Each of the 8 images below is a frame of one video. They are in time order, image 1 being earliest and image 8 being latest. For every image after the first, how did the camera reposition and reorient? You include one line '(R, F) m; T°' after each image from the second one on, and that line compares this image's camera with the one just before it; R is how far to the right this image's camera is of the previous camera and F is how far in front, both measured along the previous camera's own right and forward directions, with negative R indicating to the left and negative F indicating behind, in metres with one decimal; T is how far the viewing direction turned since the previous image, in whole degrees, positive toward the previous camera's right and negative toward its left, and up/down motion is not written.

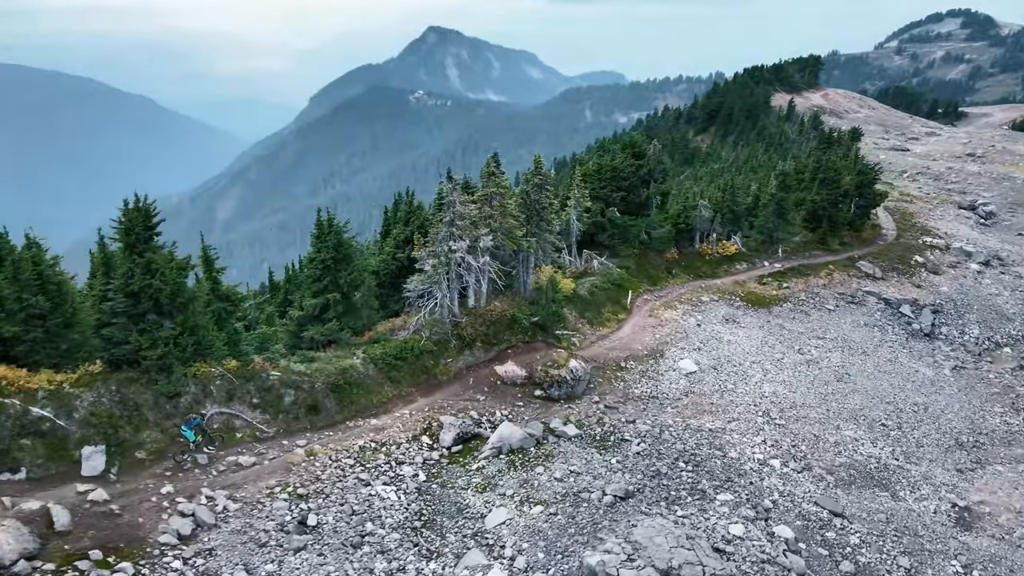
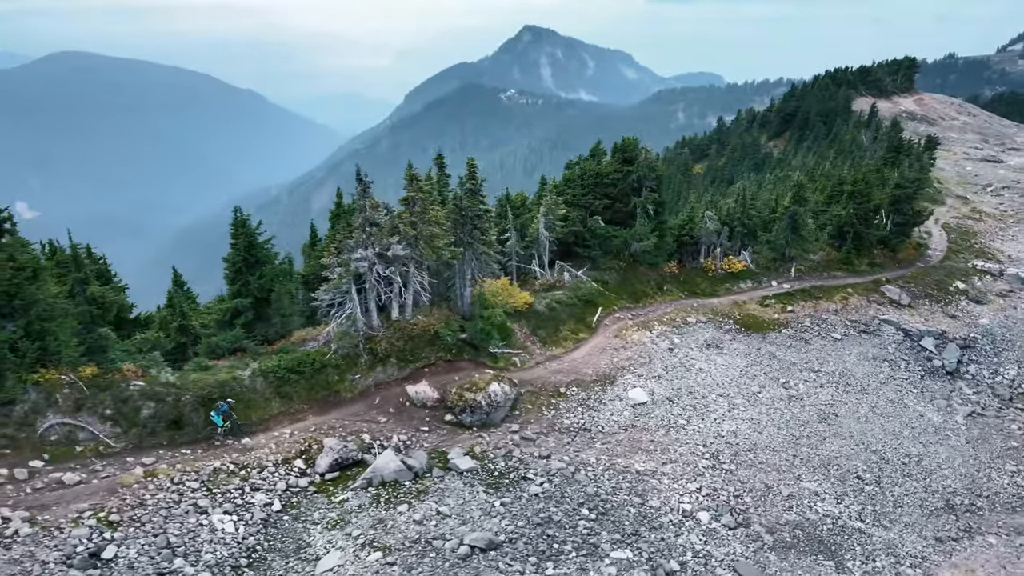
(+7.2, +3.3) m; -6°
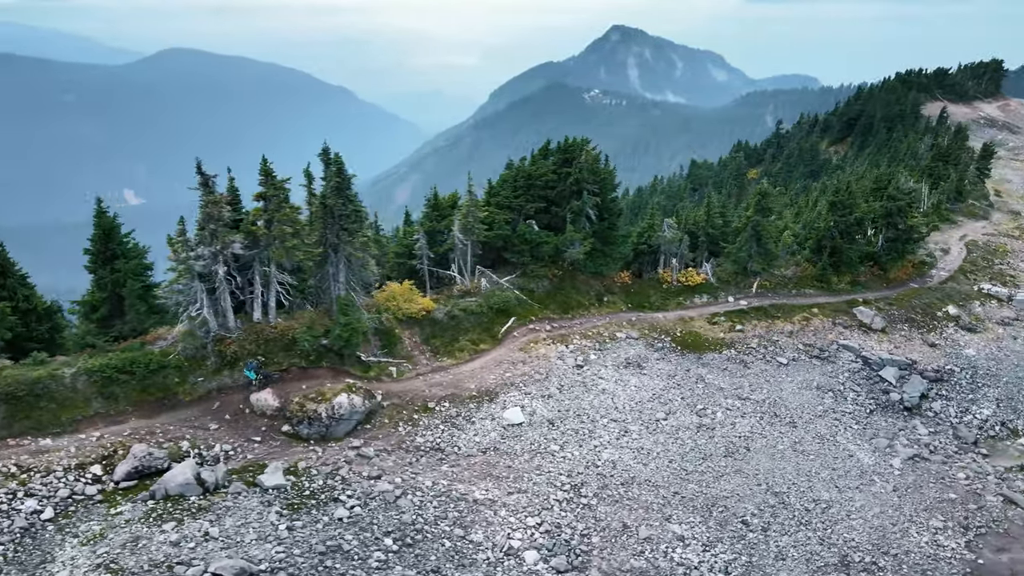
(+9.3, +2.8) m; -6°
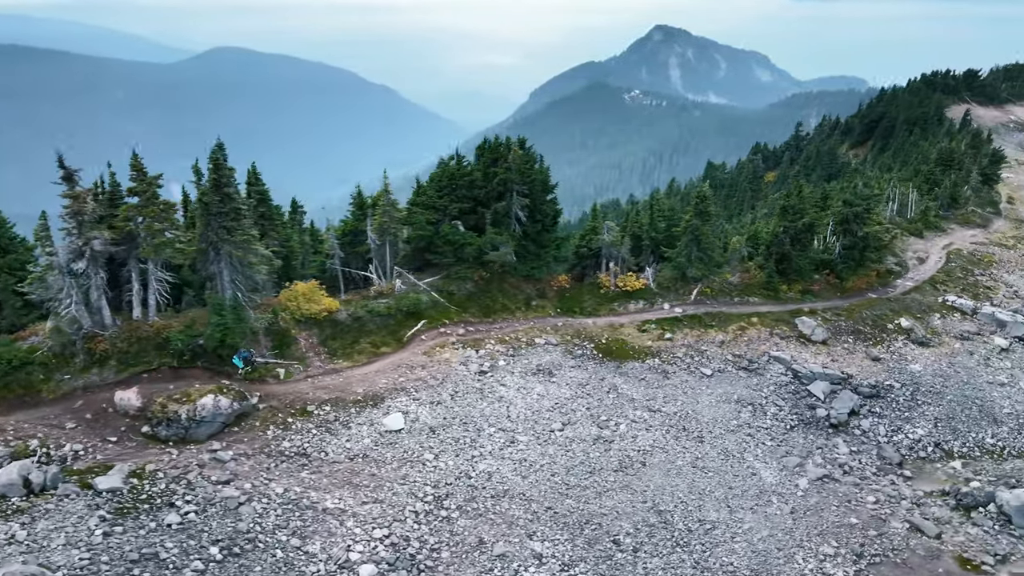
(+6.8, +1.3) m; -3°
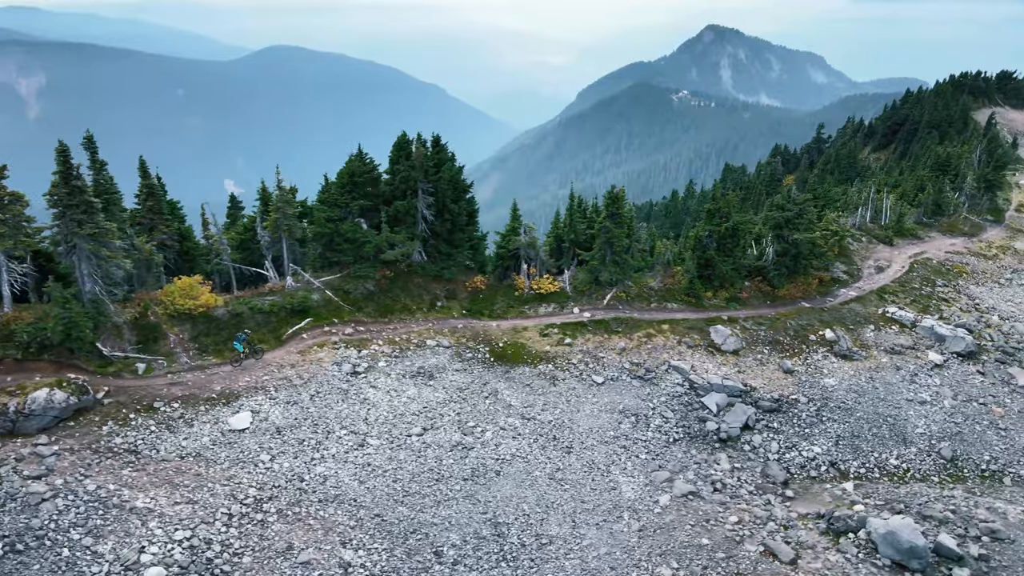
(+8.4, +1.2) m; -3°
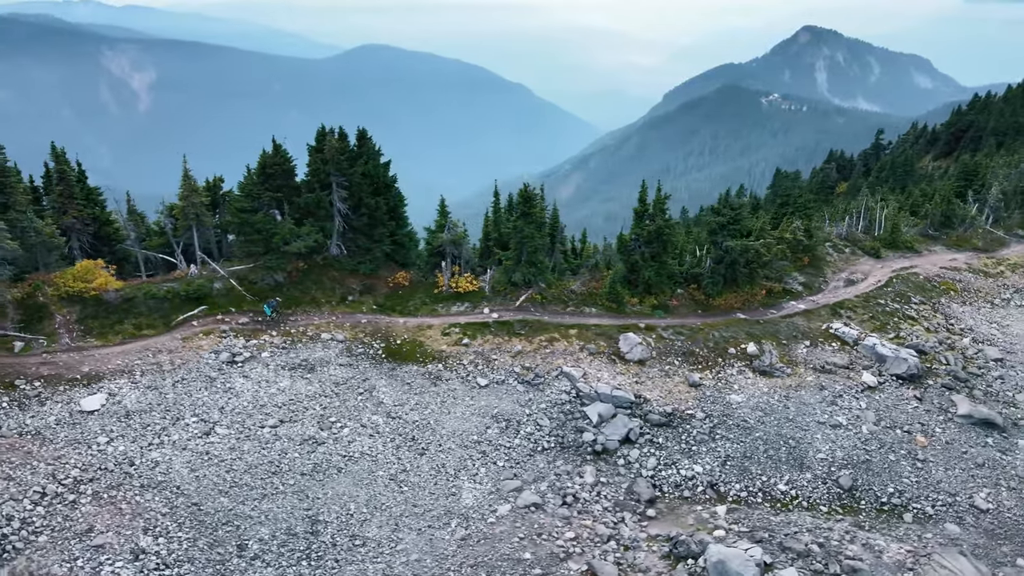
(+9.9, +1.4) m; -6°
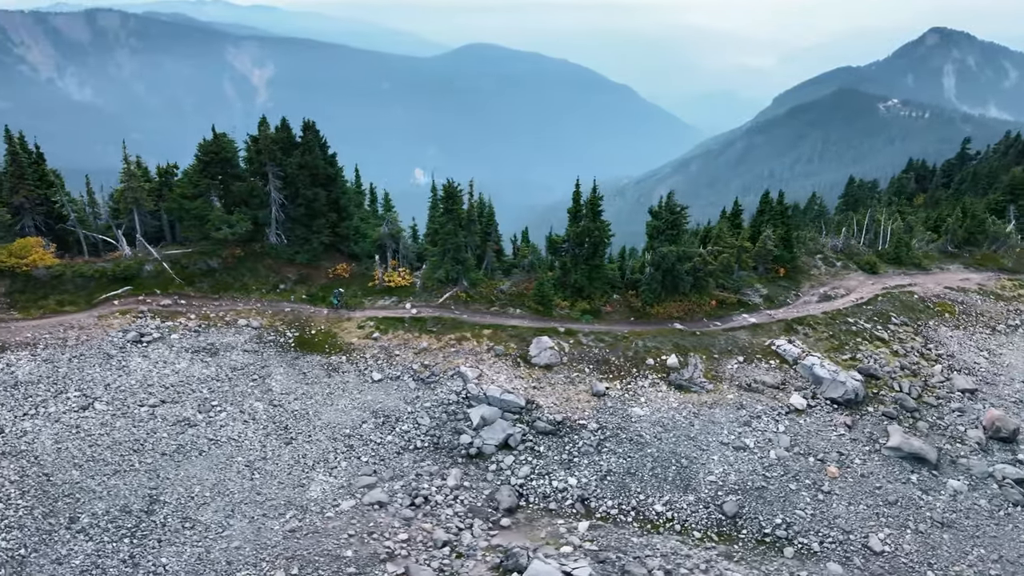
(+9.9, +1.3) m; -7°
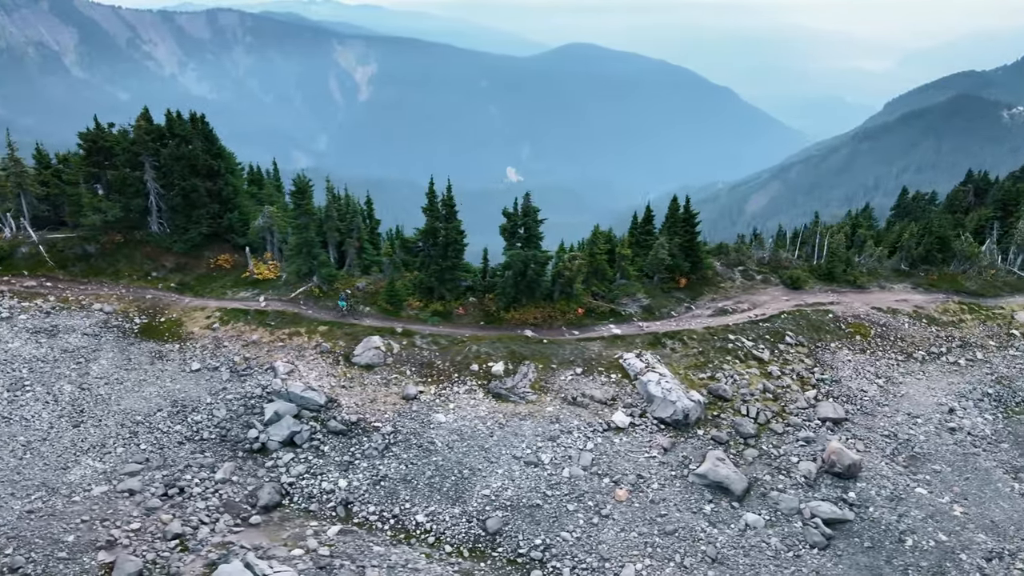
(+13.7, +1.5) m; -6°
